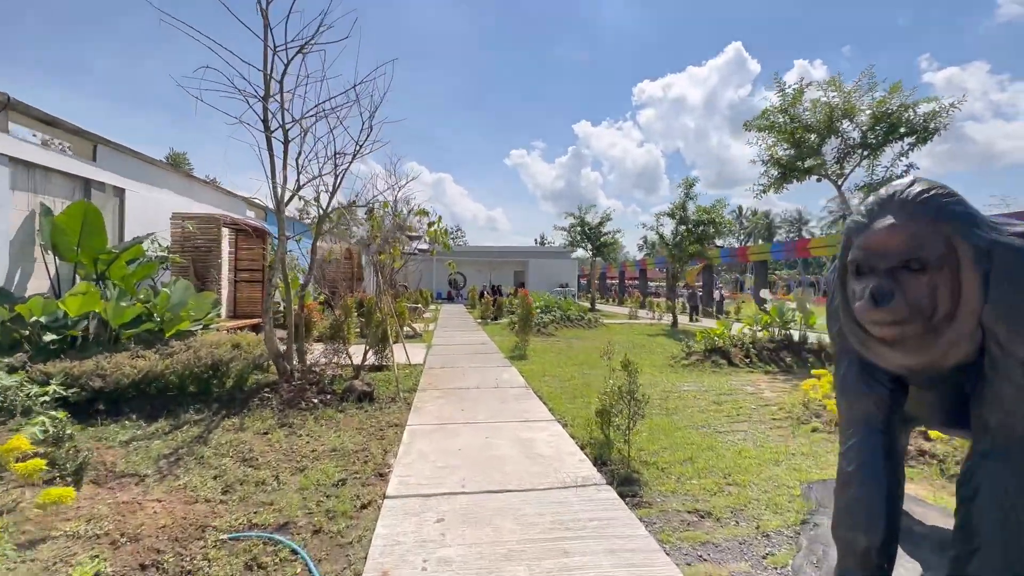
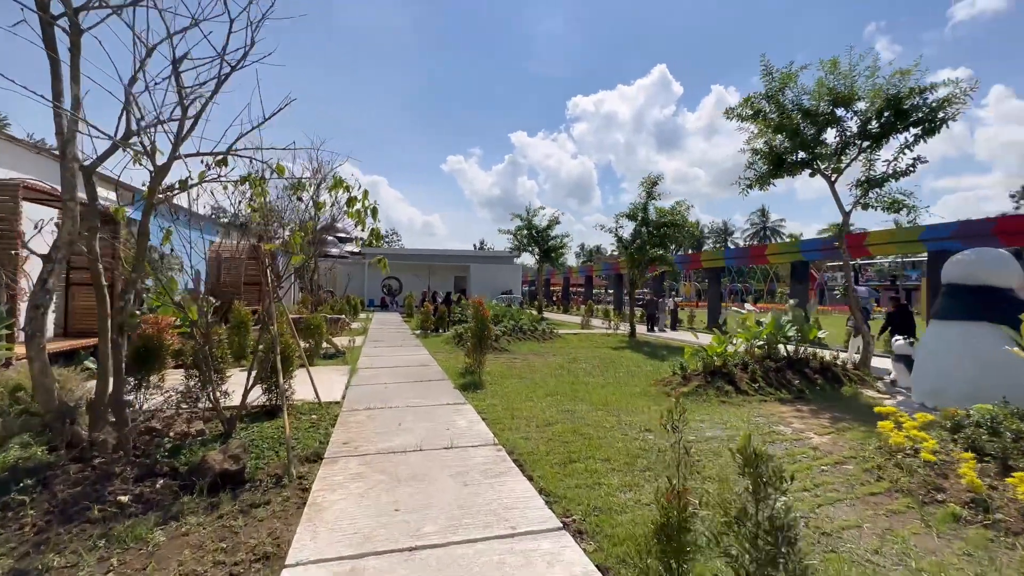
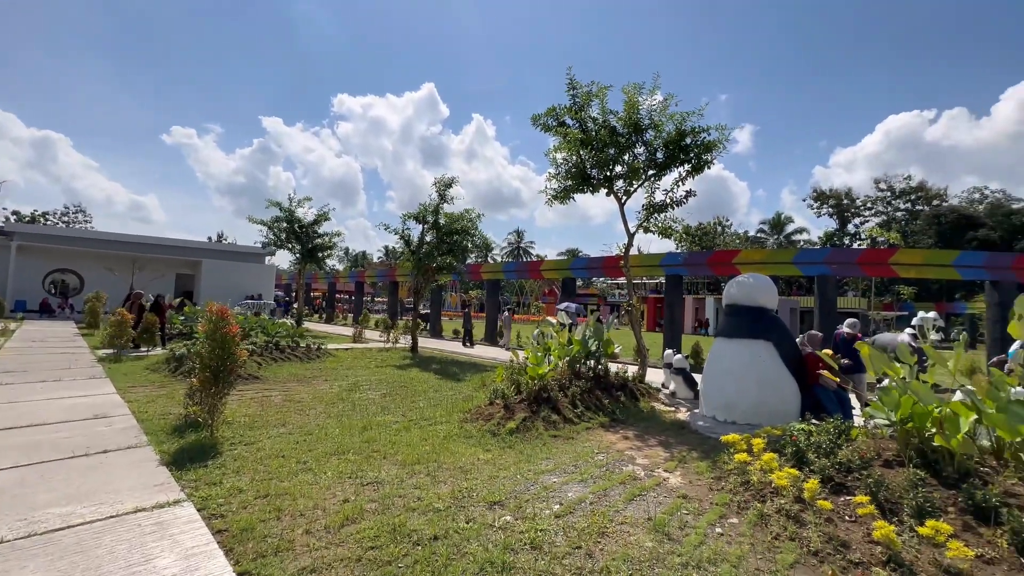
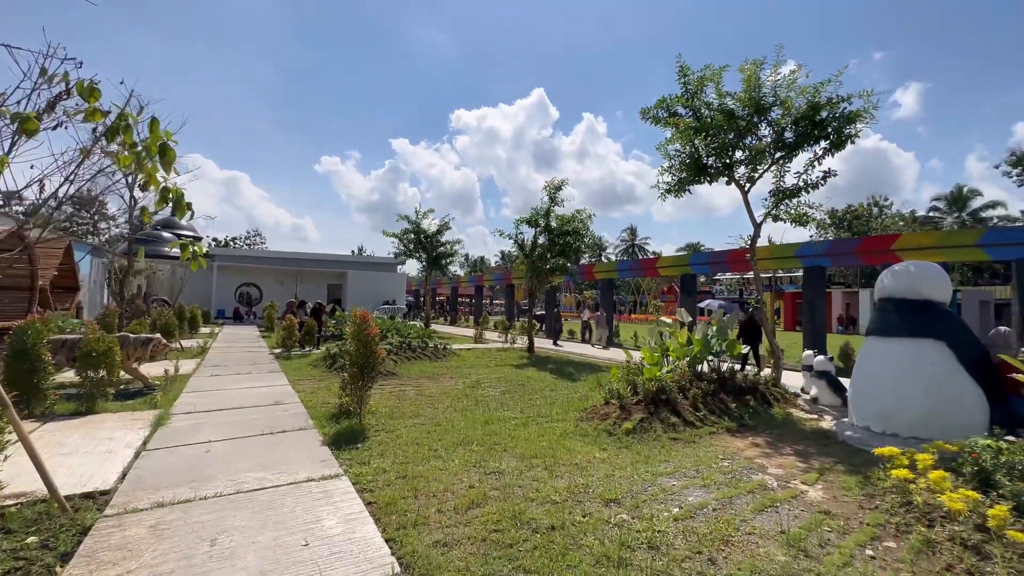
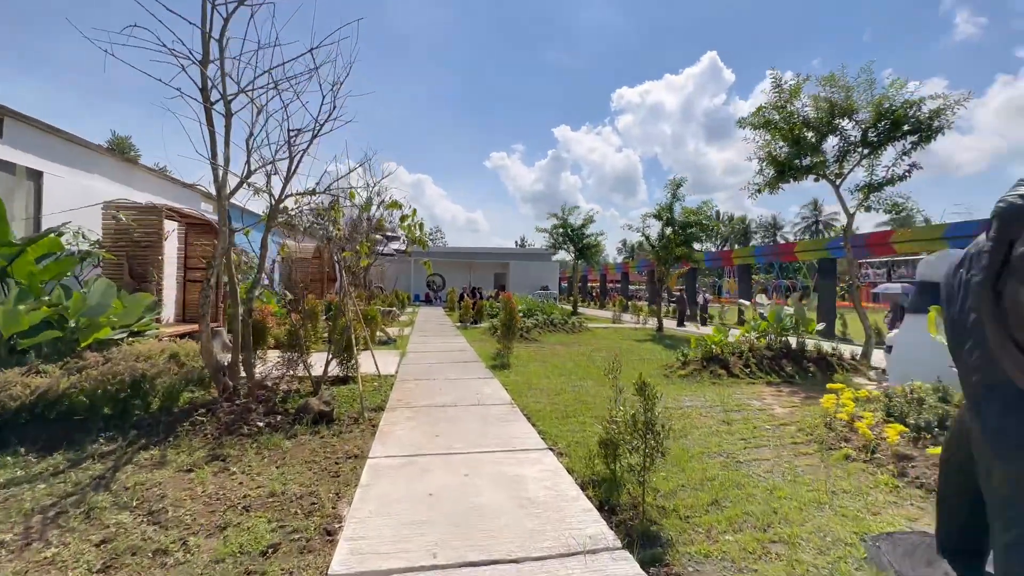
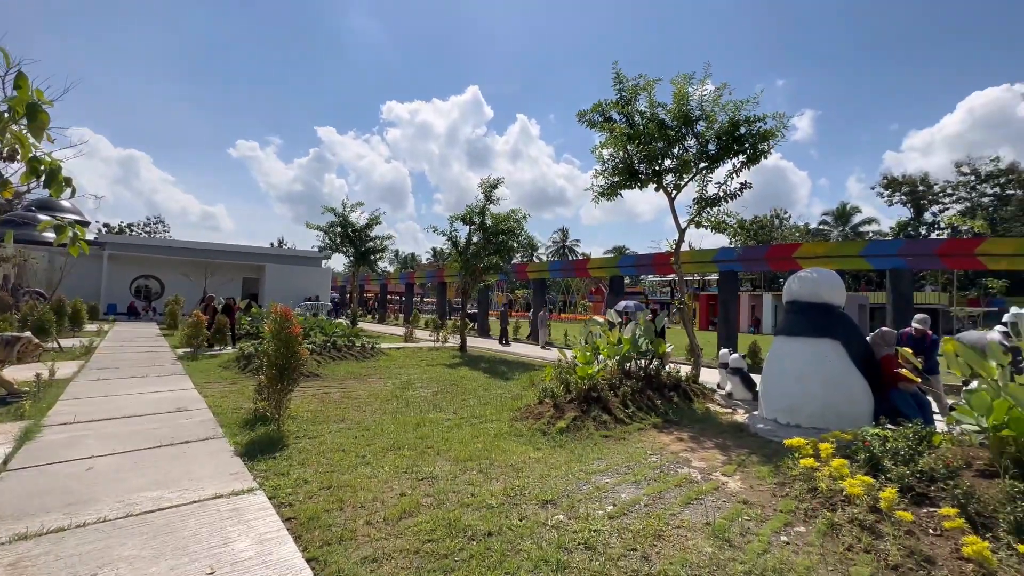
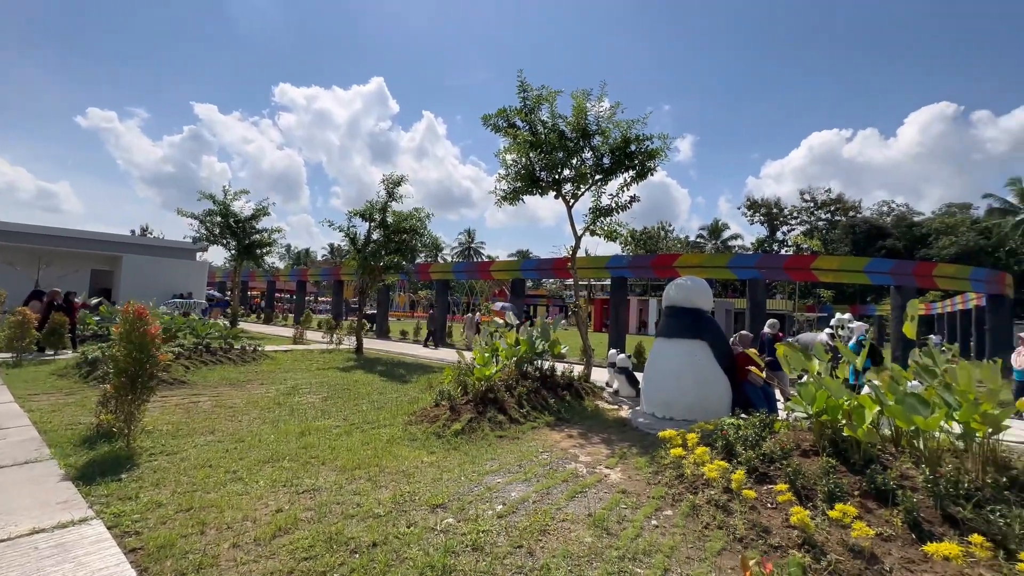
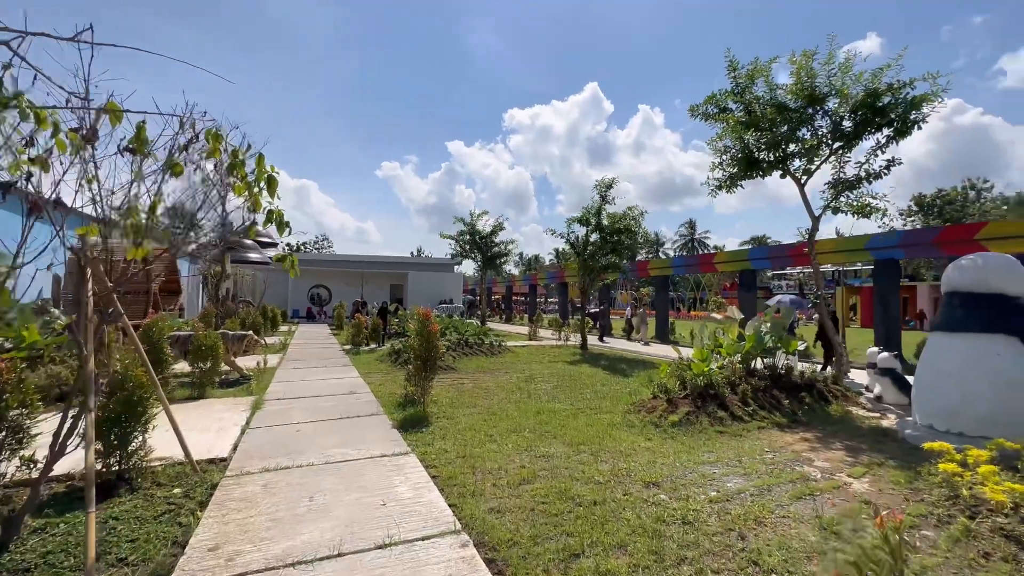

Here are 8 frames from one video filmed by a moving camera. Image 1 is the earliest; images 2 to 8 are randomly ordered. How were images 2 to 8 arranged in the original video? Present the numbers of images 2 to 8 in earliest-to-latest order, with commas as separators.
5, 2, 8, 4, 6, 3, 7
